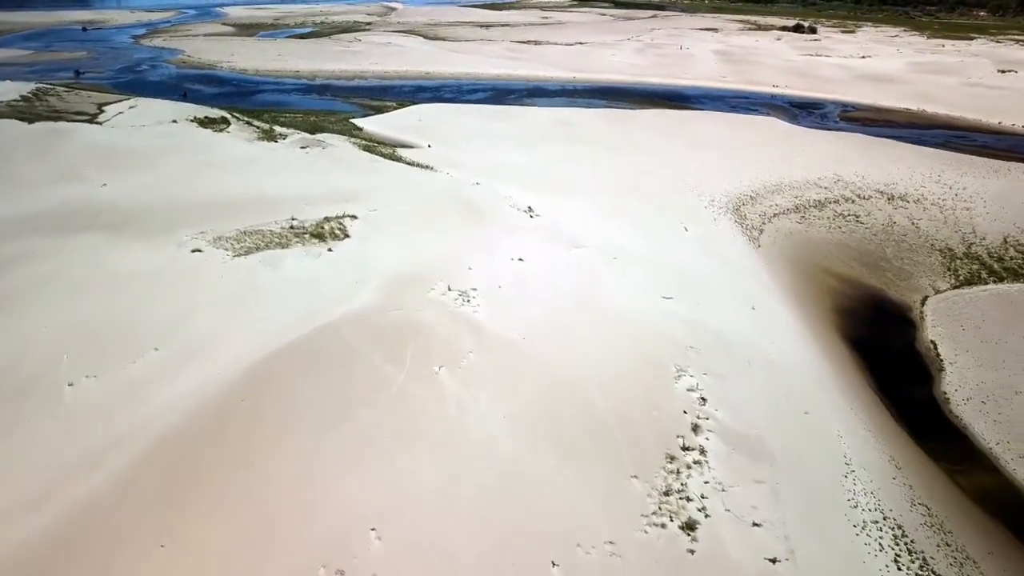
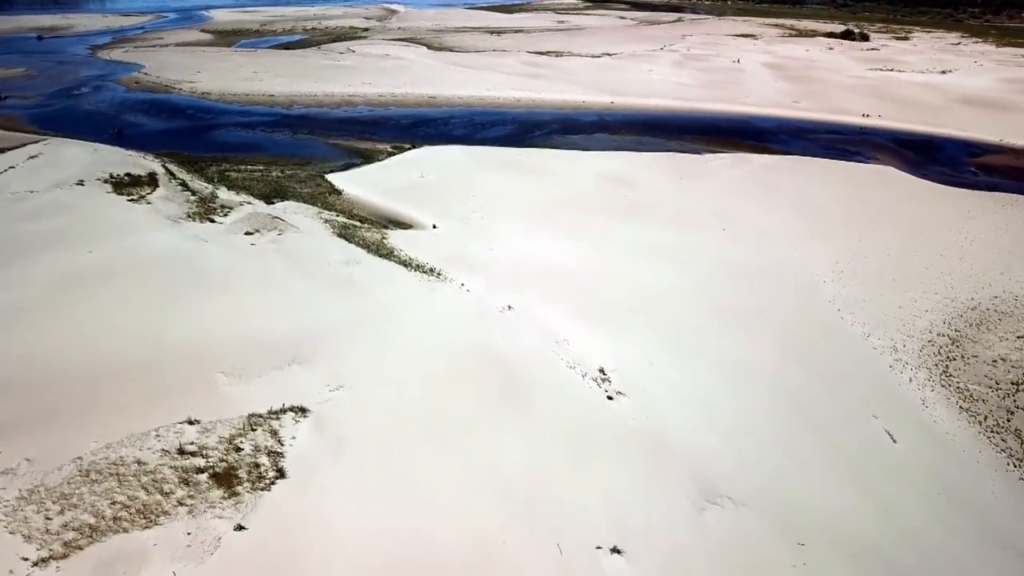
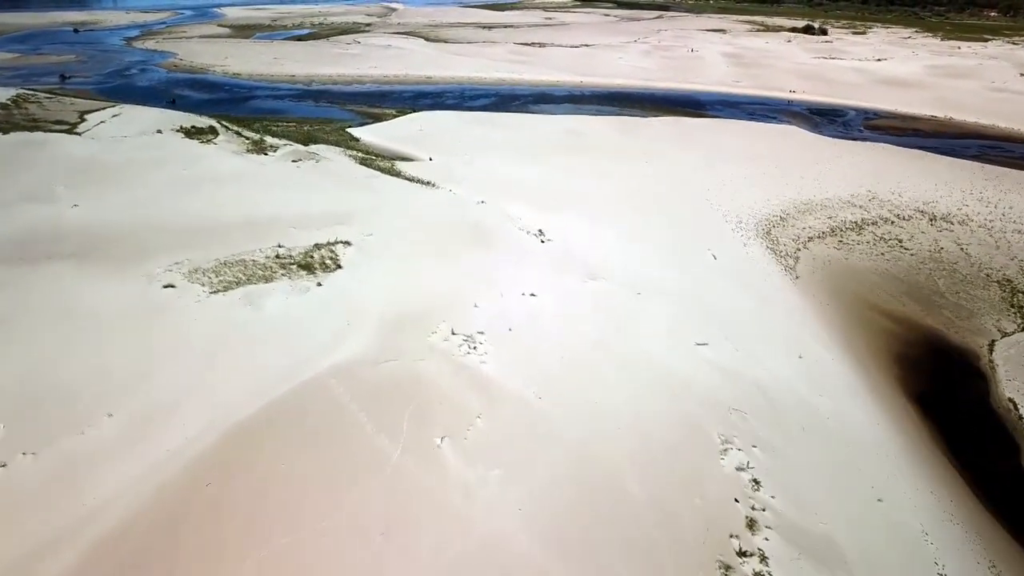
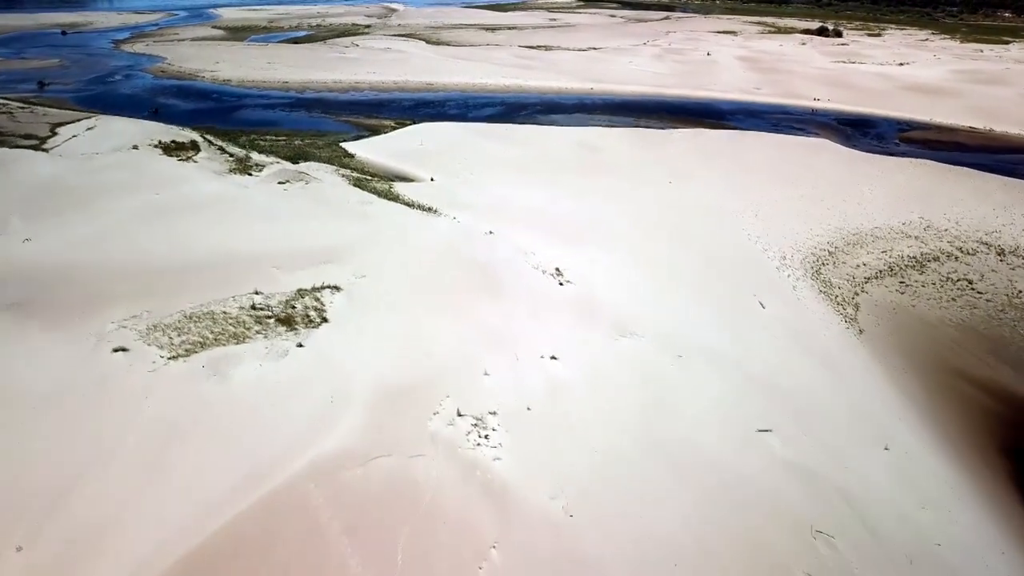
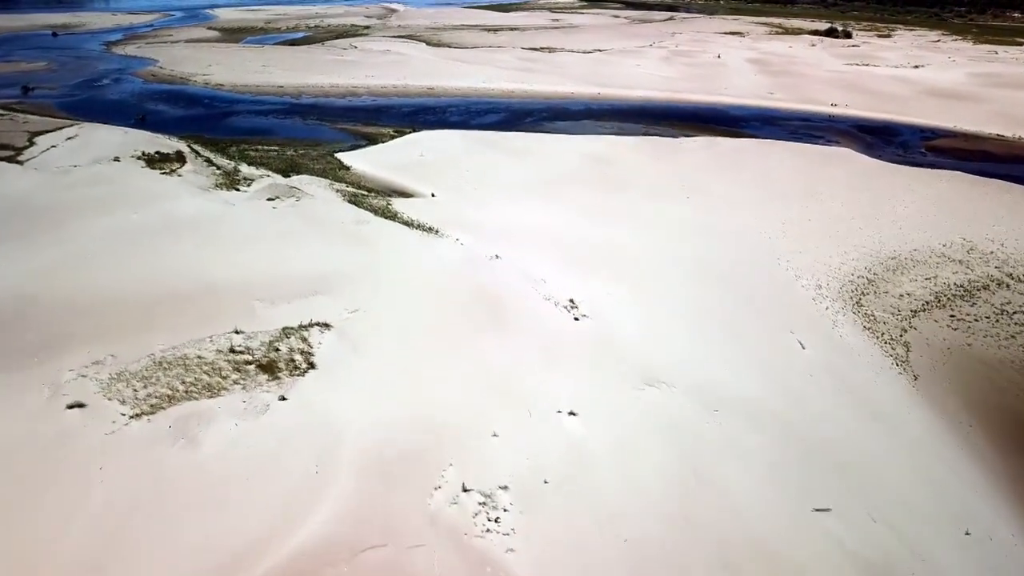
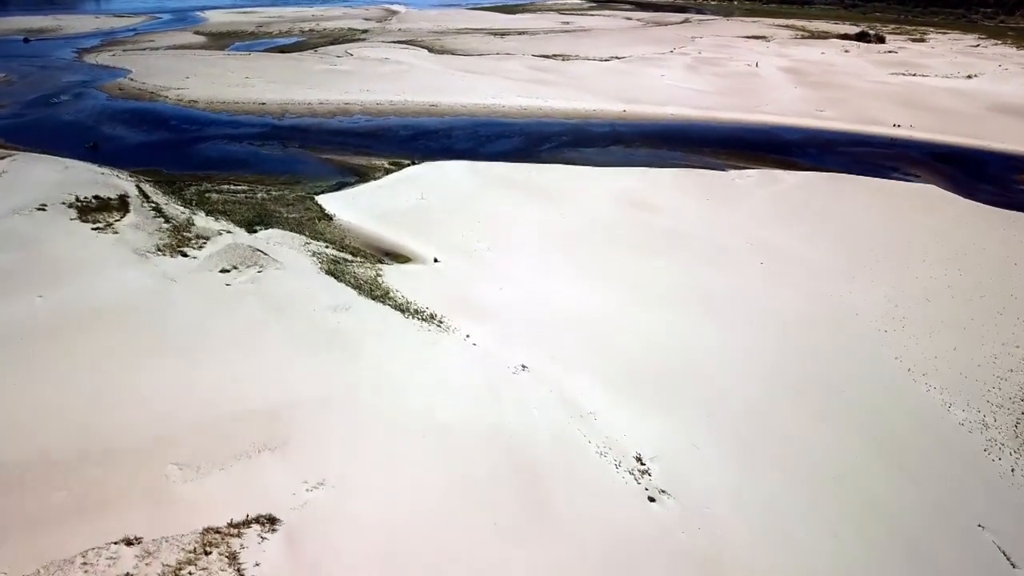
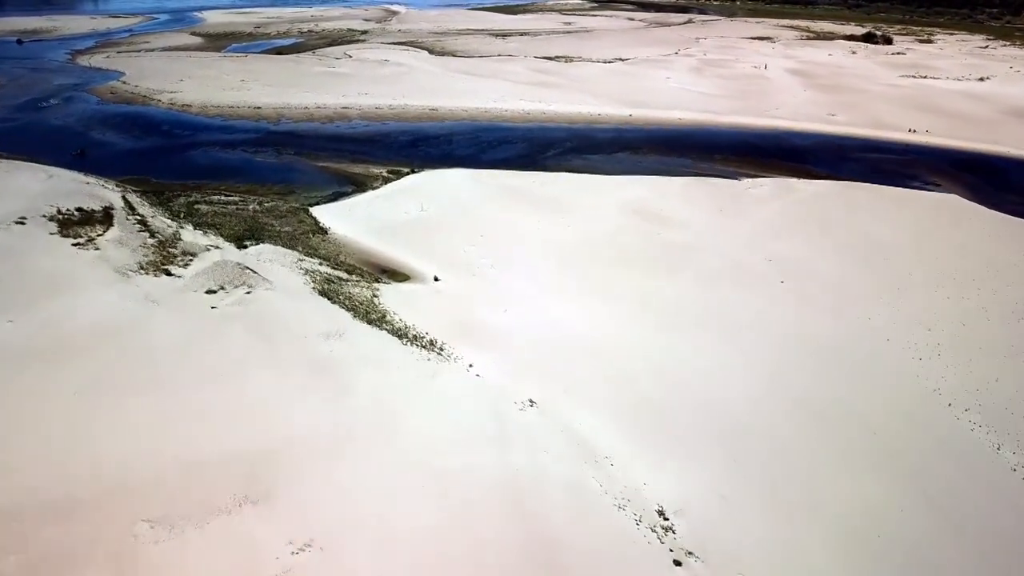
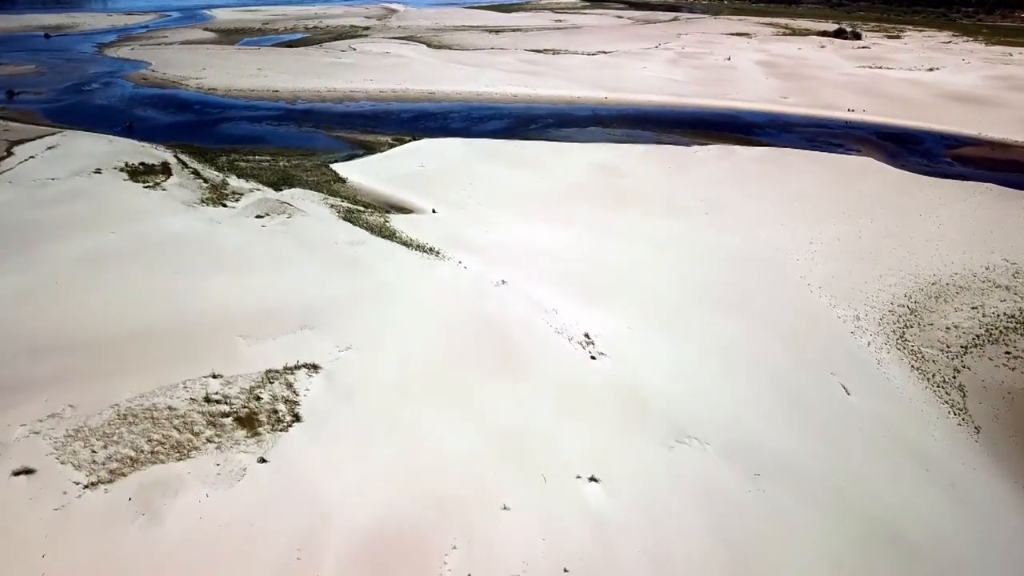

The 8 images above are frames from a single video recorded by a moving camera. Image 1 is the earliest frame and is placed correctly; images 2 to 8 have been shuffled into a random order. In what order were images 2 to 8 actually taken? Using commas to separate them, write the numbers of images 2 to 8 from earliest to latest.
3, 4, 5, 8, 2, 6, 7
